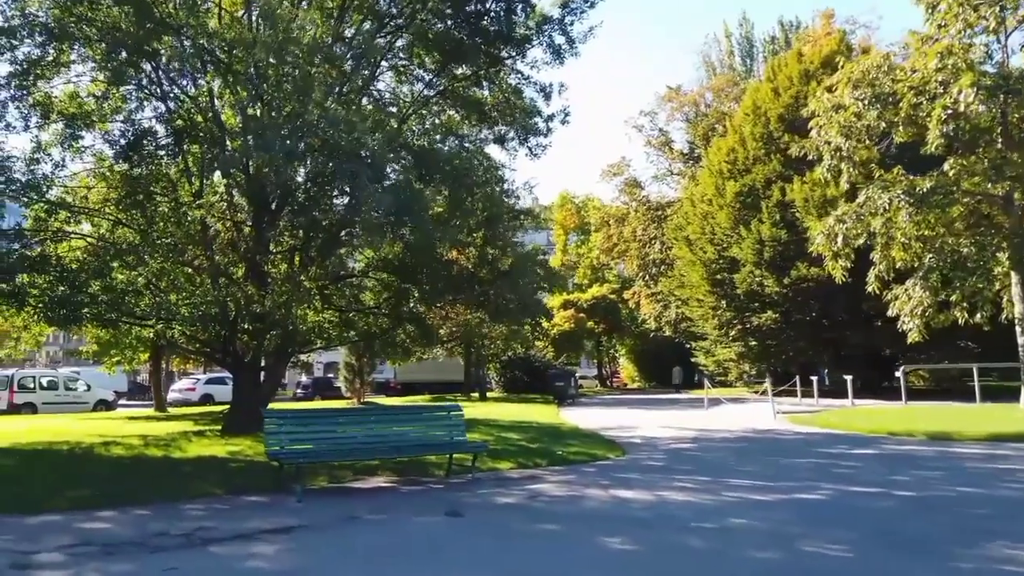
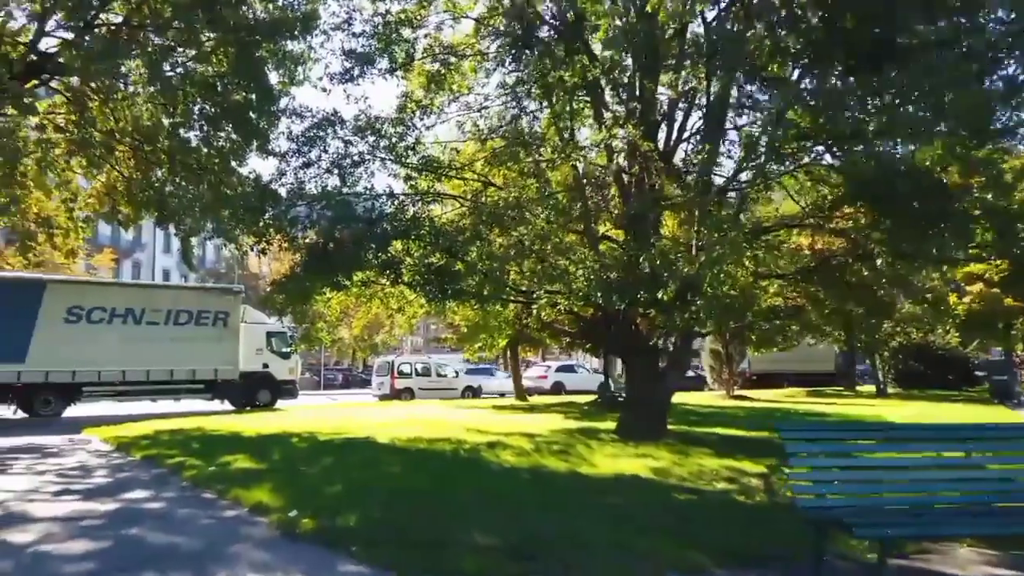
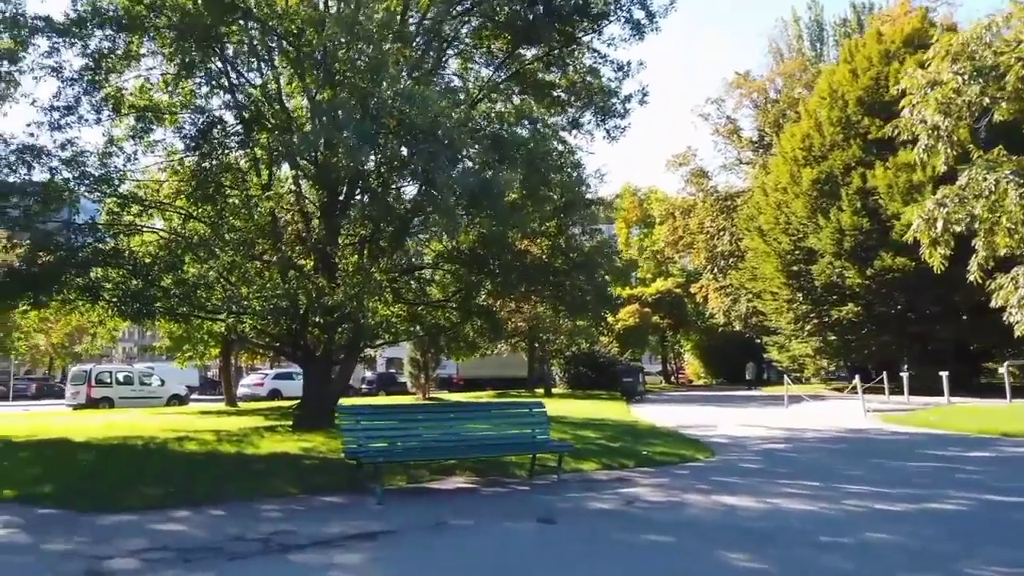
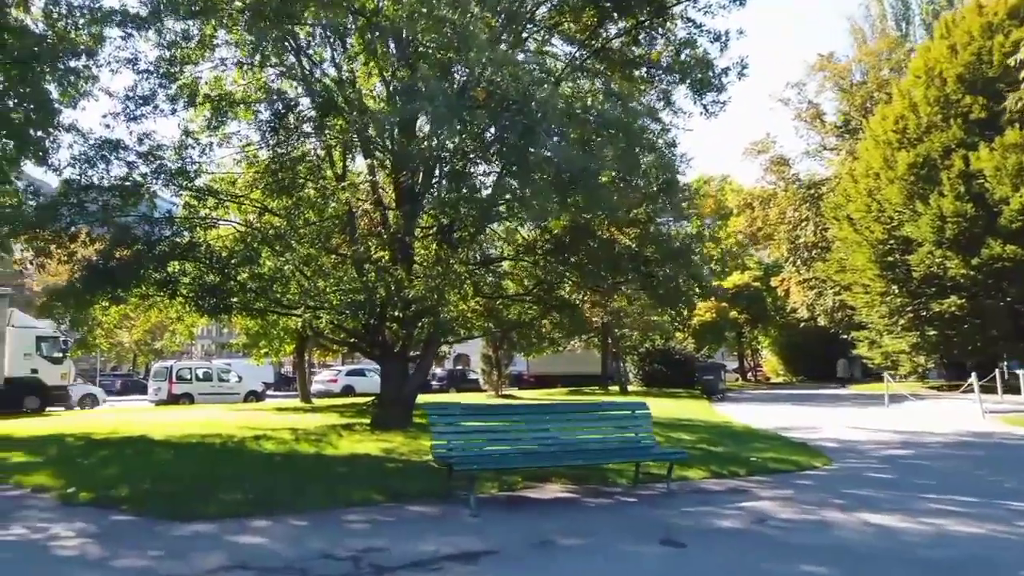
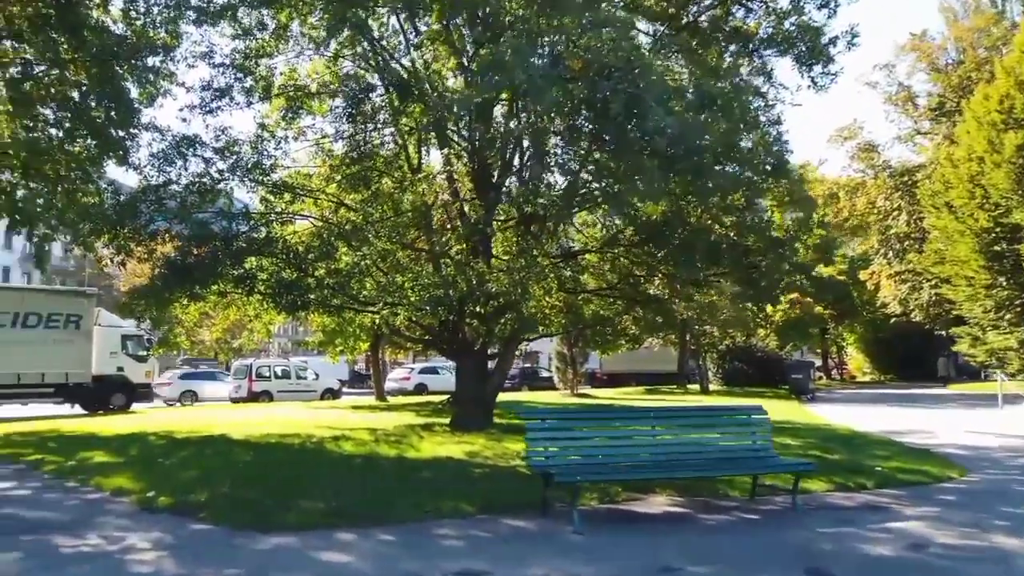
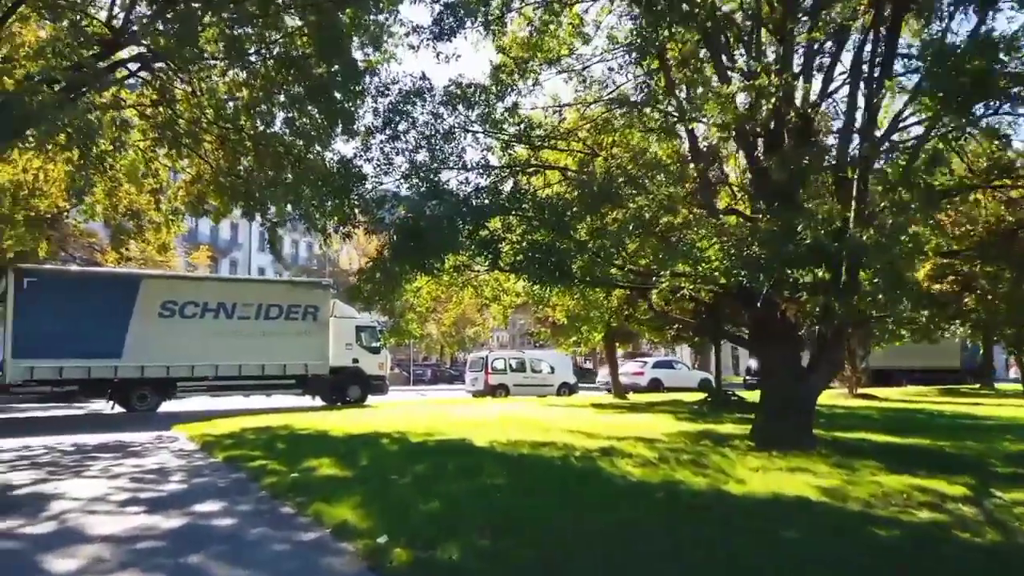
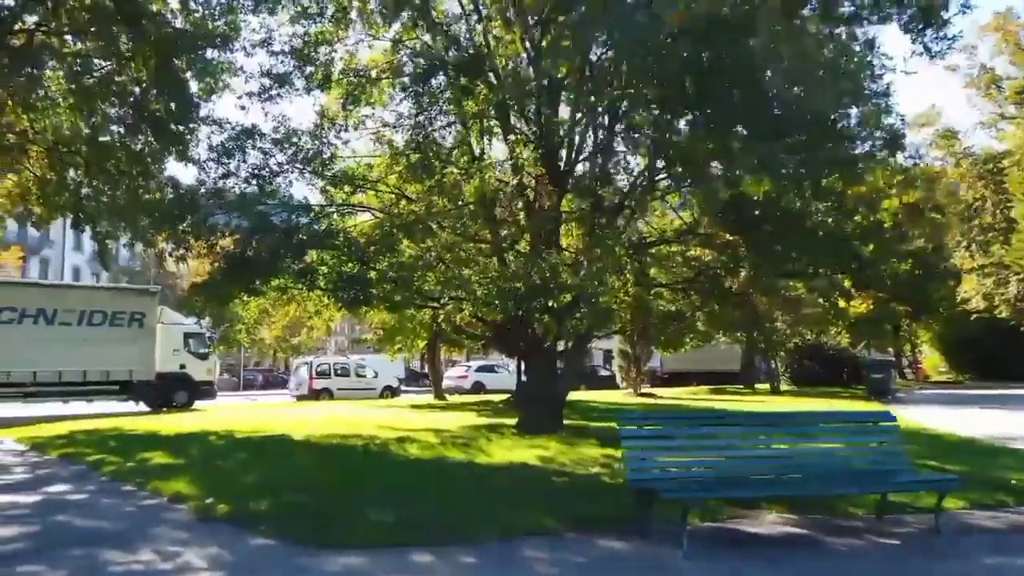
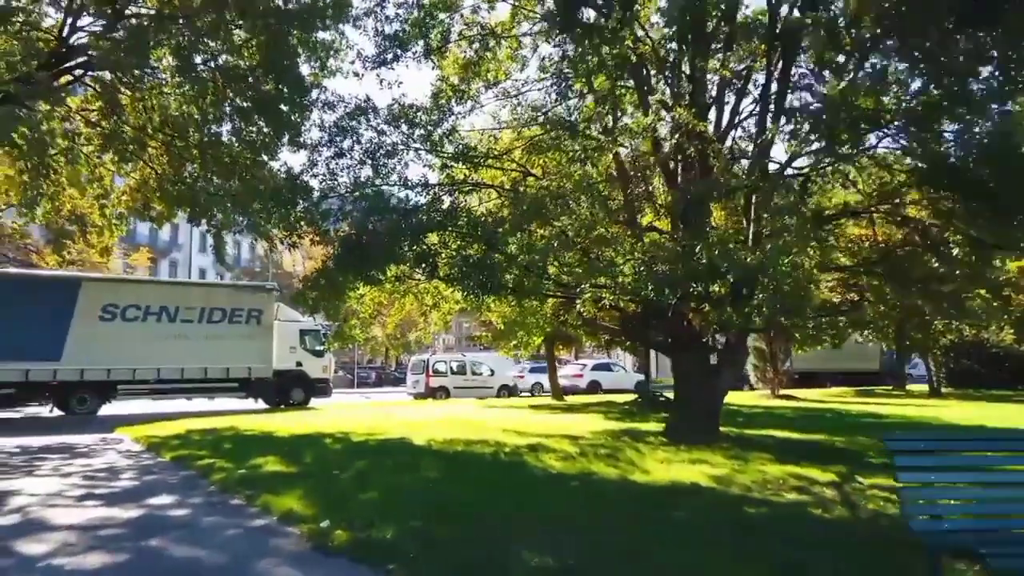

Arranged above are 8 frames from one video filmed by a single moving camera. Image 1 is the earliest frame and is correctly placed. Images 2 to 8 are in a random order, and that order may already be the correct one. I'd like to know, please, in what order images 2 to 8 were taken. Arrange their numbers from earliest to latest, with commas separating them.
3, 4, 5, 7, 2, 8, 6
